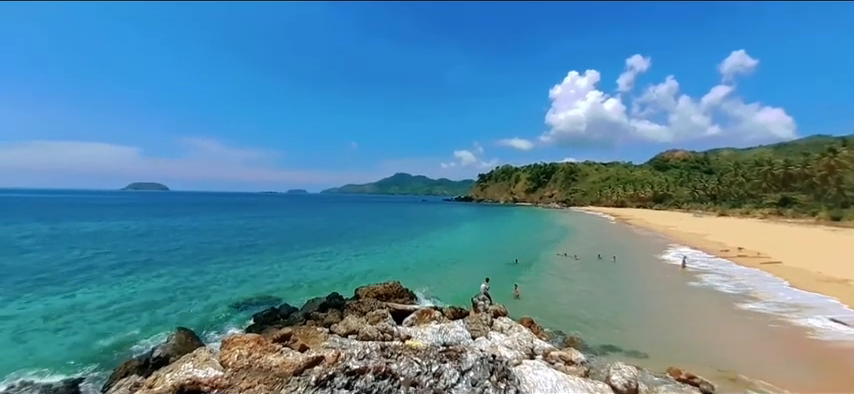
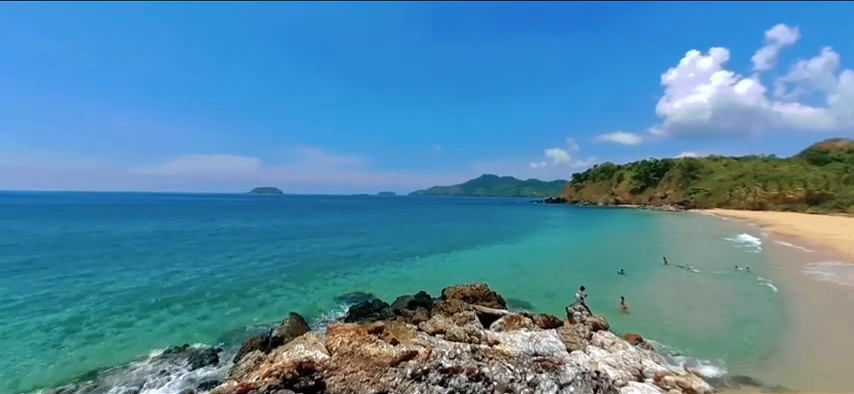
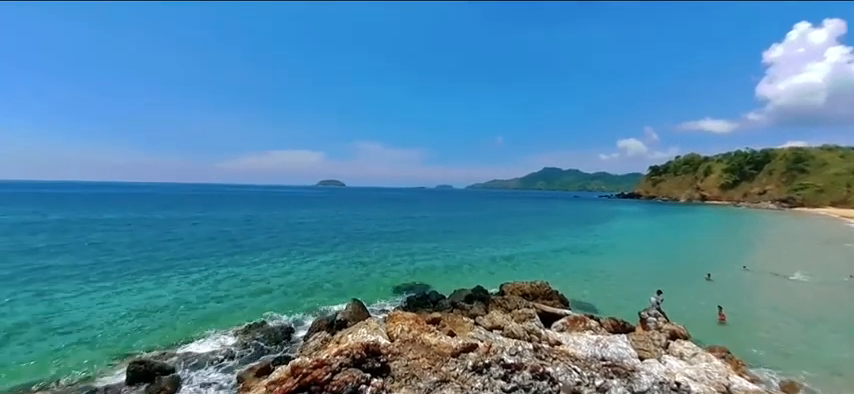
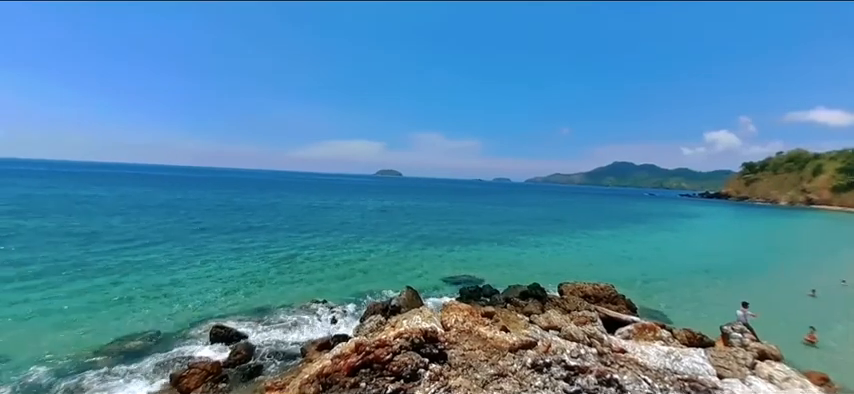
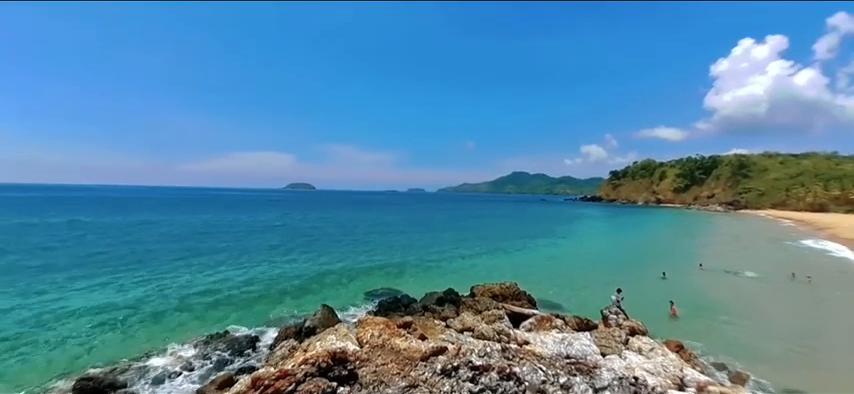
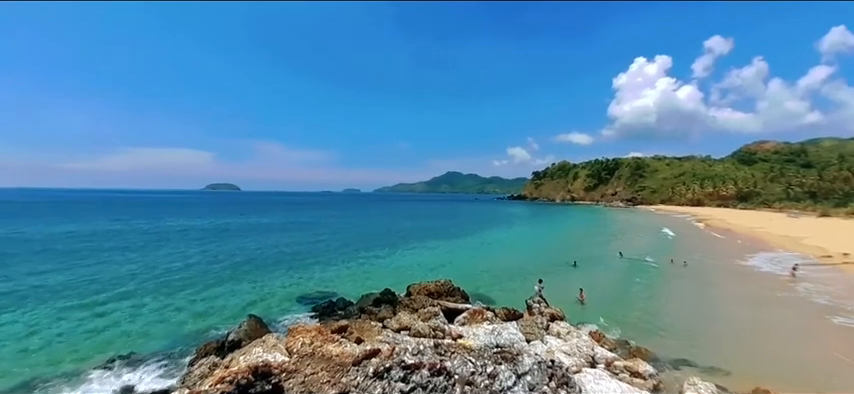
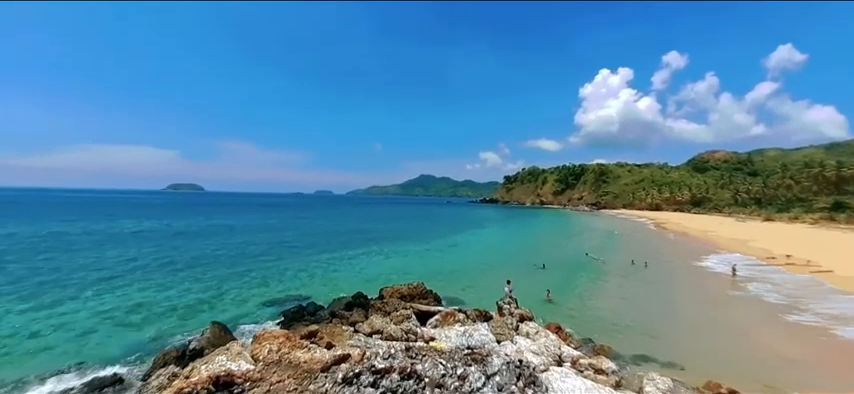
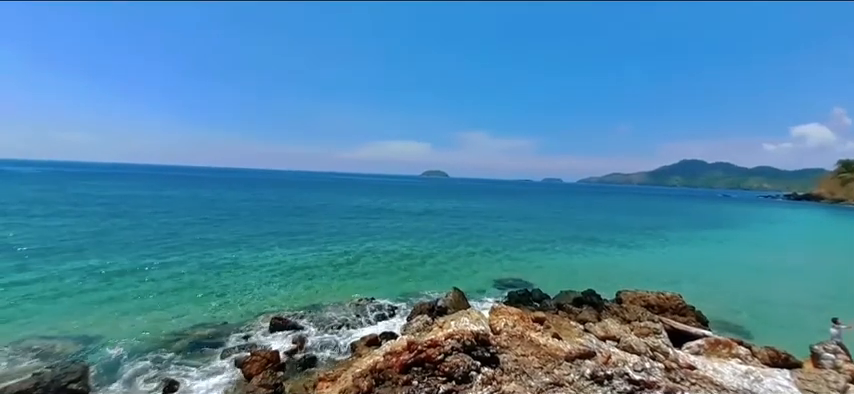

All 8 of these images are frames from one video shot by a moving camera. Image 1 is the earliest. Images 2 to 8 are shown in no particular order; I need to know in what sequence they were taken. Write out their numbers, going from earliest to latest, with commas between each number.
7, 6, 2, 5, 3, 4, 8
